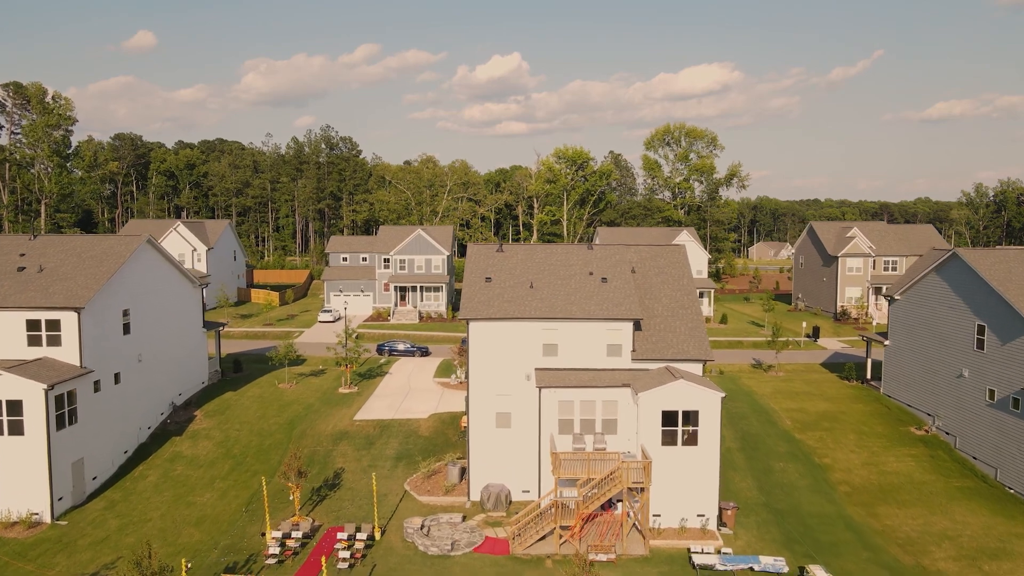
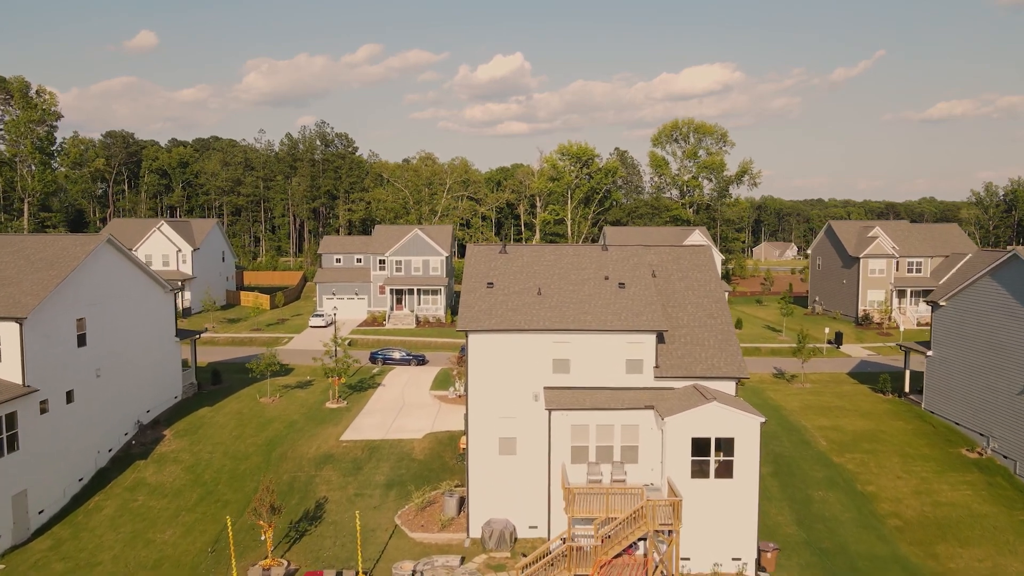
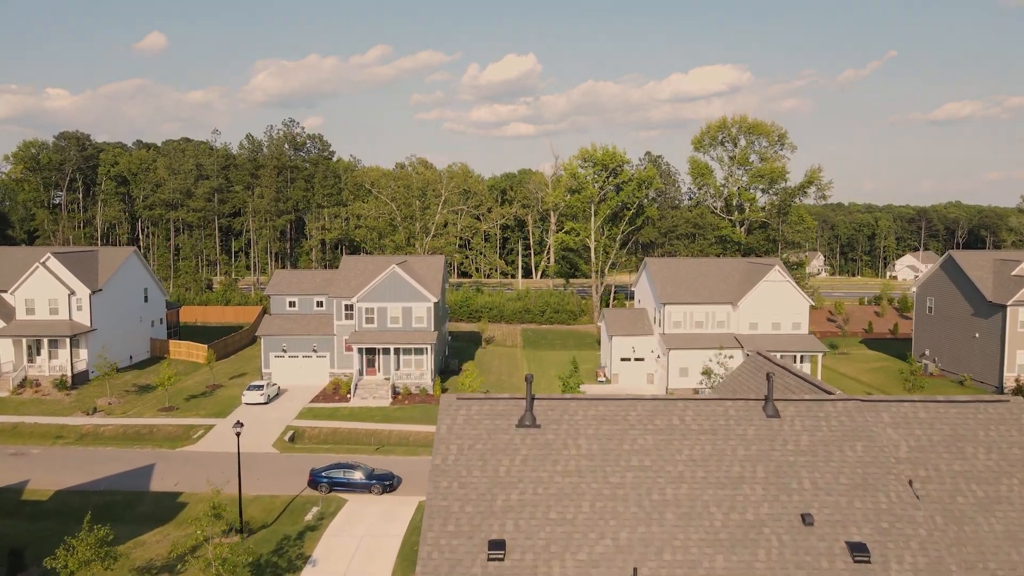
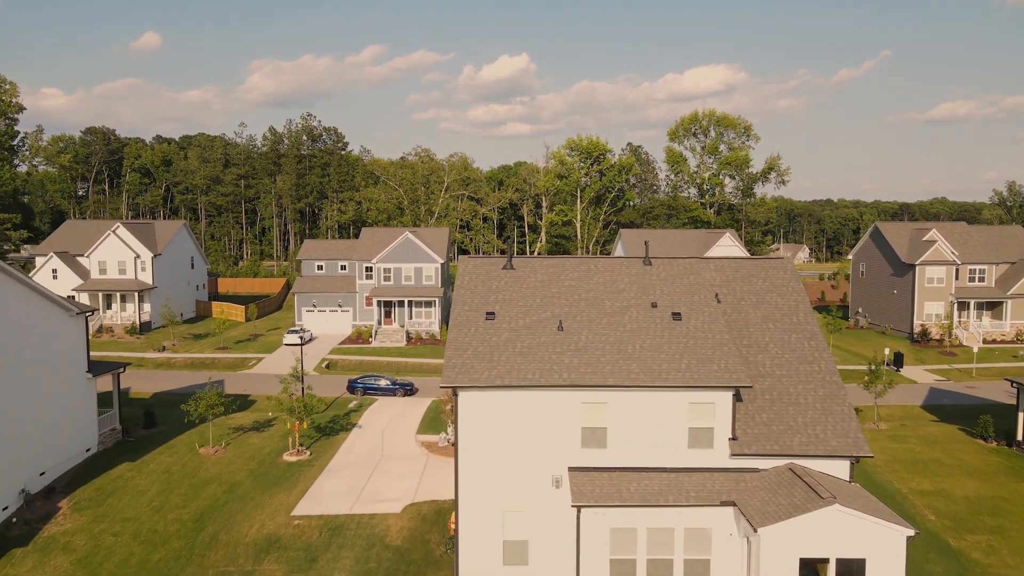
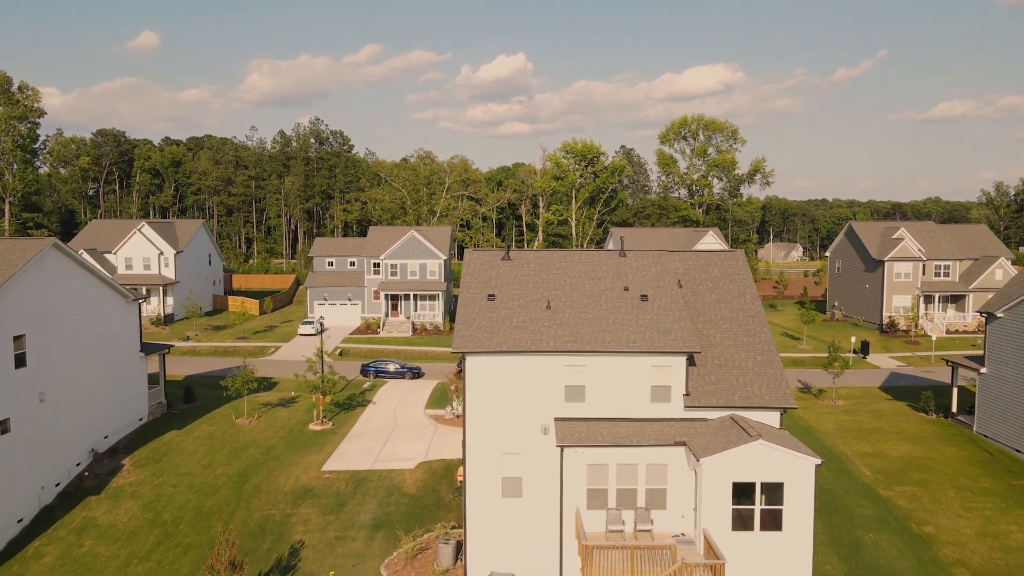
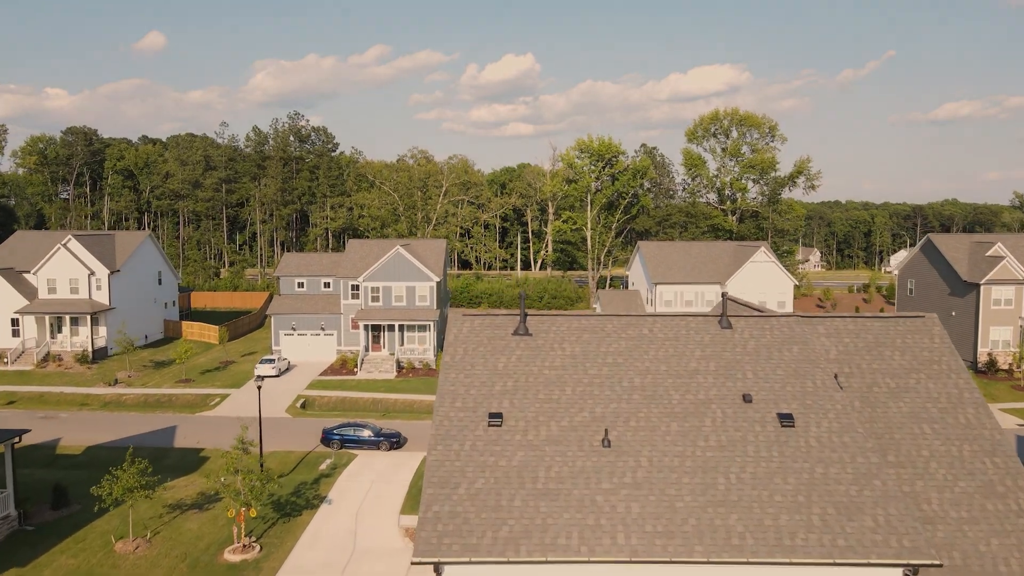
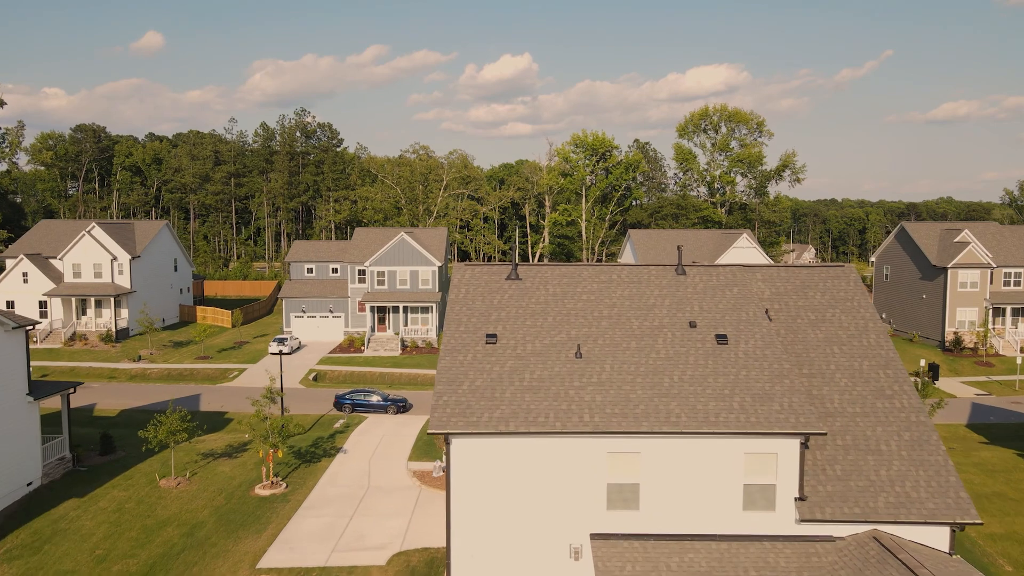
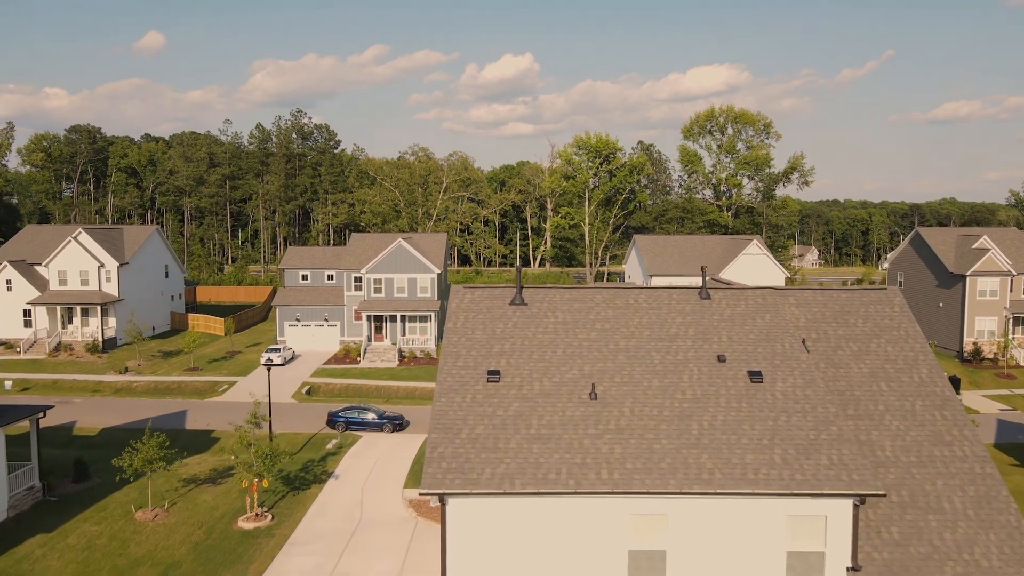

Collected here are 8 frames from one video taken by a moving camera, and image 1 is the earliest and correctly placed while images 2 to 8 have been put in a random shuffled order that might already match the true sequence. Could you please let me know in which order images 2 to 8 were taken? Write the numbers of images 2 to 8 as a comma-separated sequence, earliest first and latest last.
2, 5, 4, 7, 8, 6, 3
